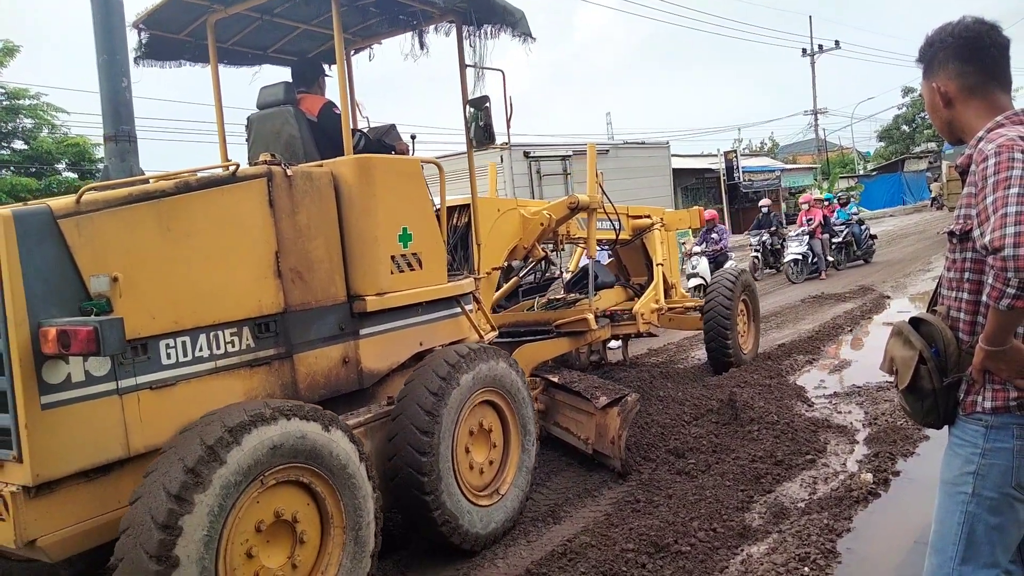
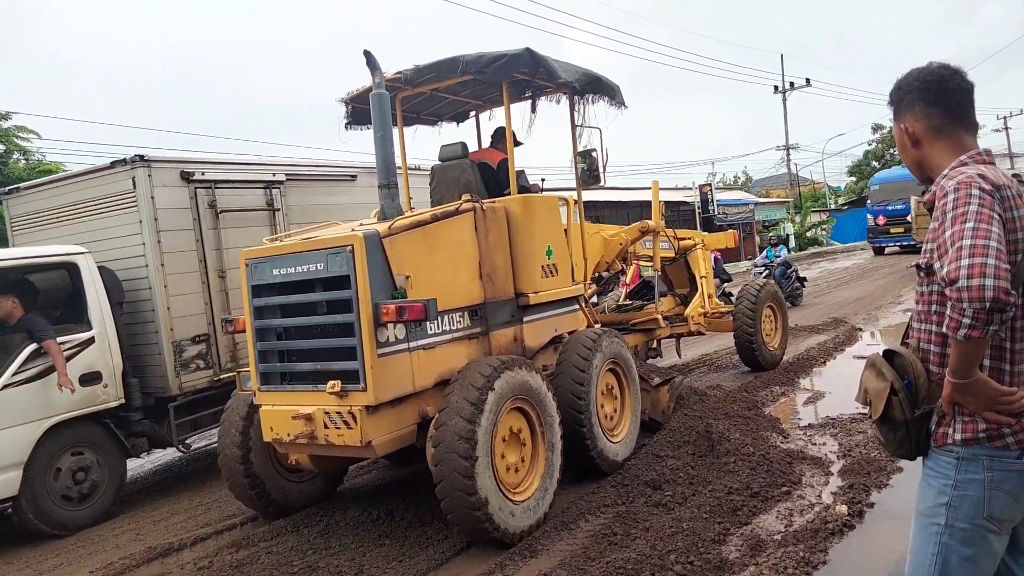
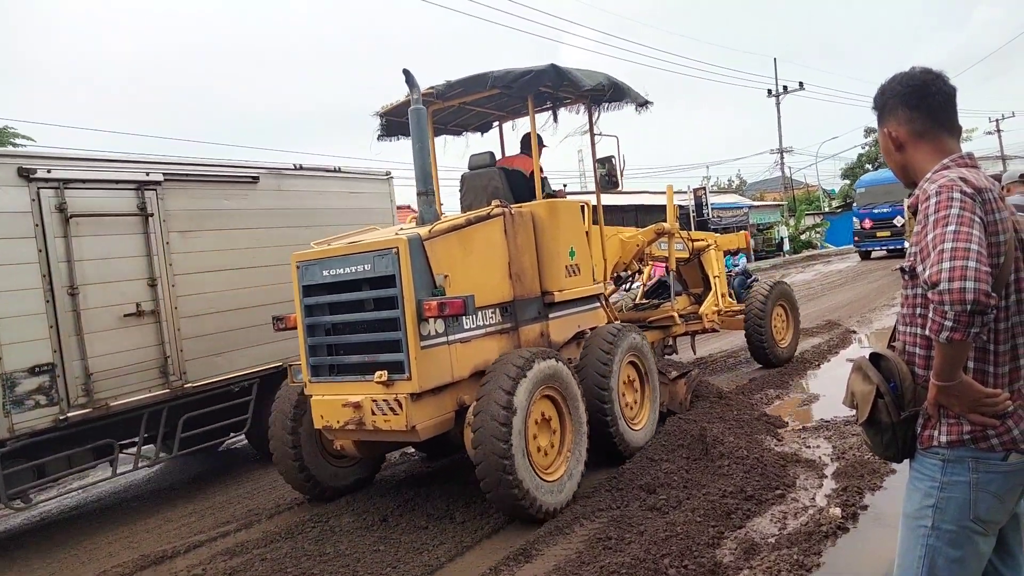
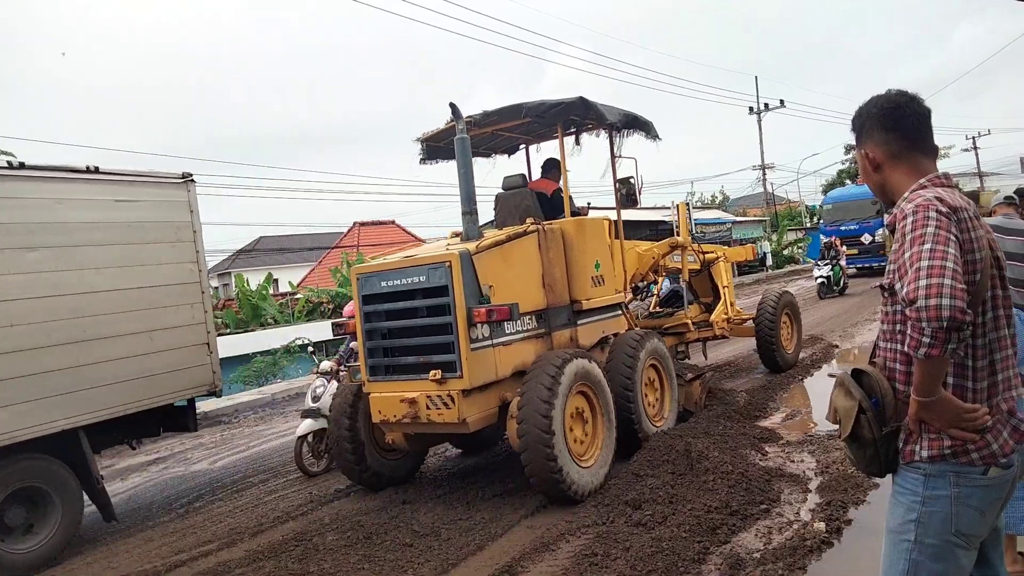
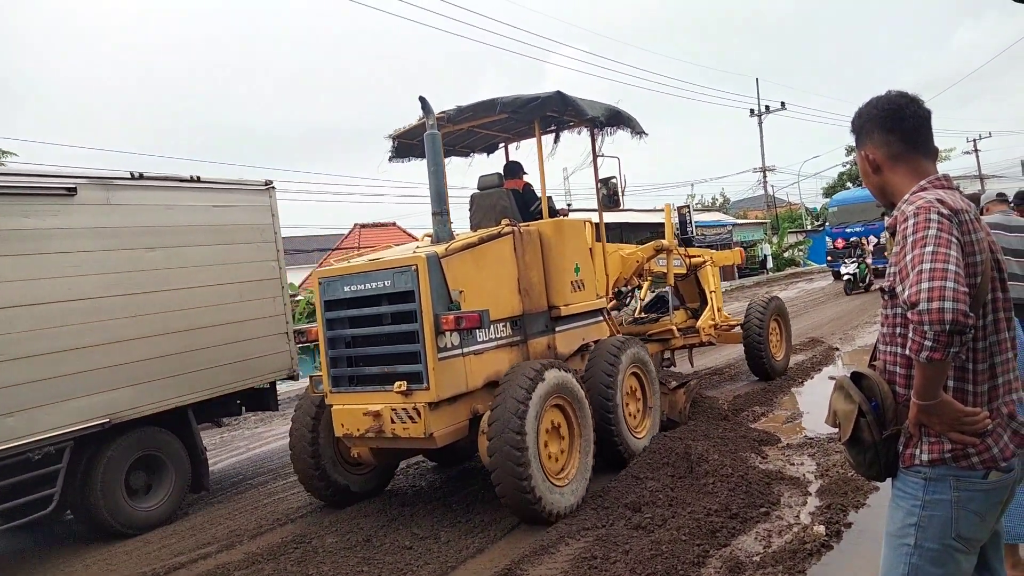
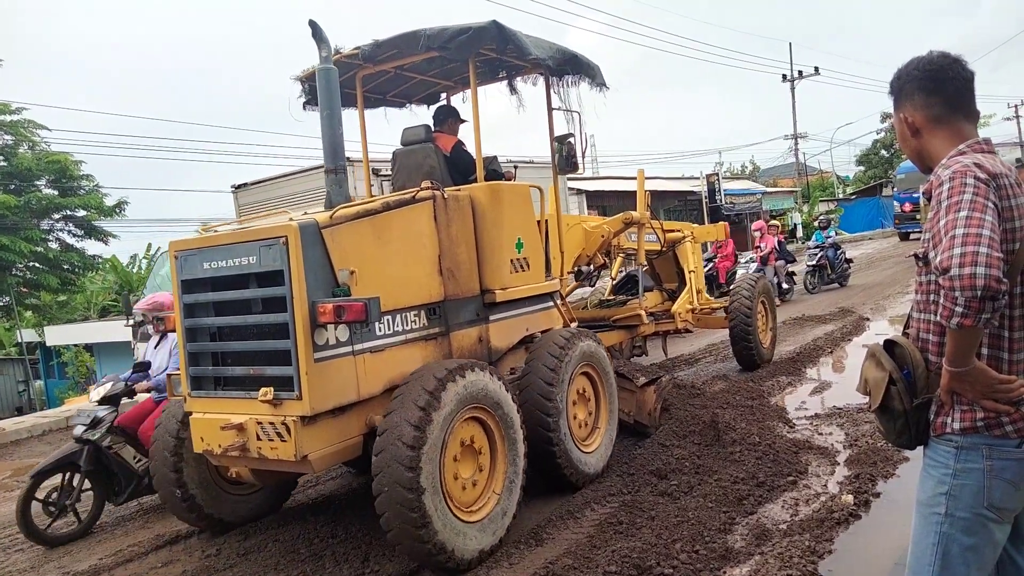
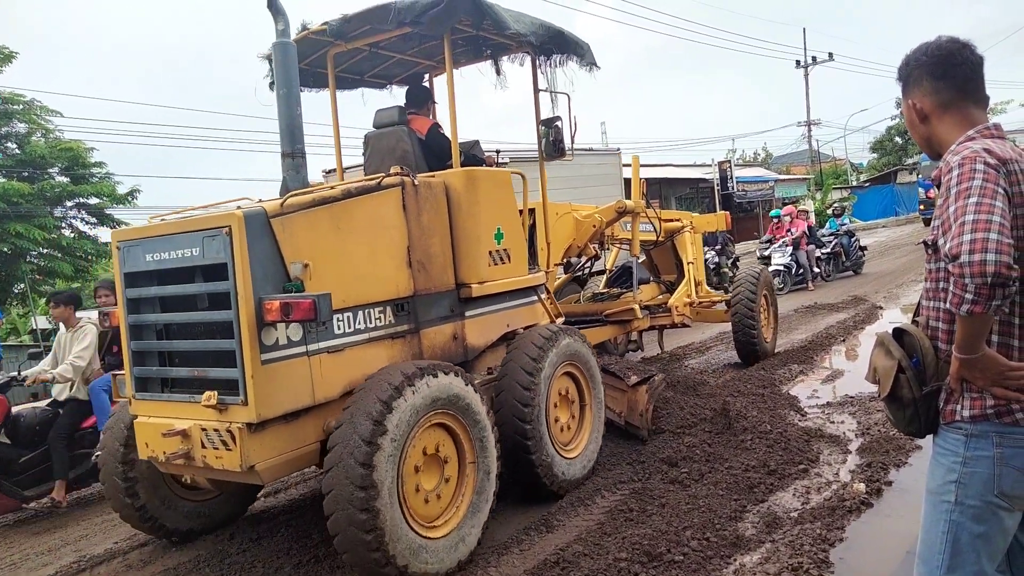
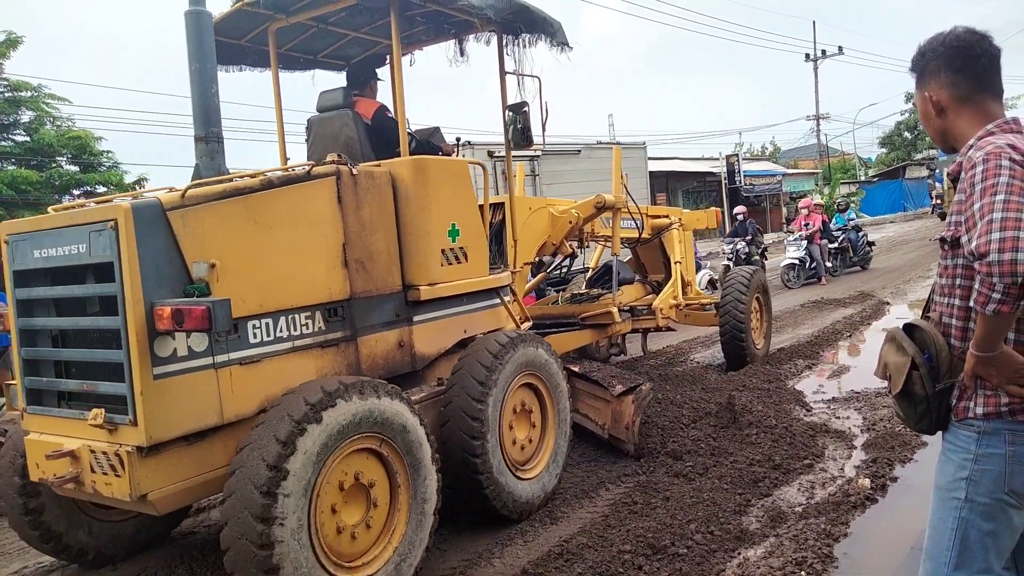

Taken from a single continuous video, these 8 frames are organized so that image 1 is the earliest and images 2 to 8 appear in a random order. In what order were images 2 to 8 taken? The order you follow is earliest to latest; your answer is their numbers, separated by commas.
8, 7, 6, 2, 3, 5, 4
